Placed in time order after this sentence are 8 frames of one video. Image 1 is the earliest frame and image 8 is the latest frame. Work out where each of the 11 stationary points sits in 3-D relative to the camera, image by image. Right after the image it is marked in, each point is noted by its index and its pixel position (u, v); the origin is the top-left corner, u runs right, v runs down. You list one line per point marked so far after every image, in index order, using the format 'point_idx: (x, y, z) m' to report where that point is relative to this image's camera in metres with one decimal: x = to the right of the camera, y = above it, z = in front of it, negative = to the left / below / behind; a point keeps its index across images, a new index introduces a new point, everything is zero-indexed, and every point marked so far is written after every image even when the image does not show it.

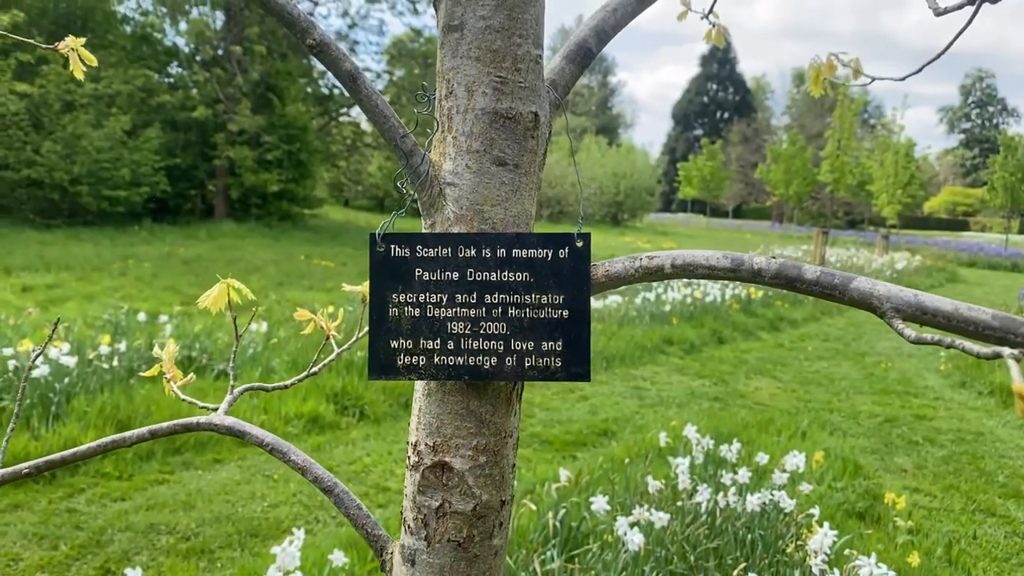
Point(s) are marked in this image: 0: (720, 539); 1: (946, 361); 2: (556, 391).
0: (+0.5, -0.6, +2.2) m
1: (+3.2, -0.5, +6.7) m
2: (+0.2, -0.6, +5.1) m
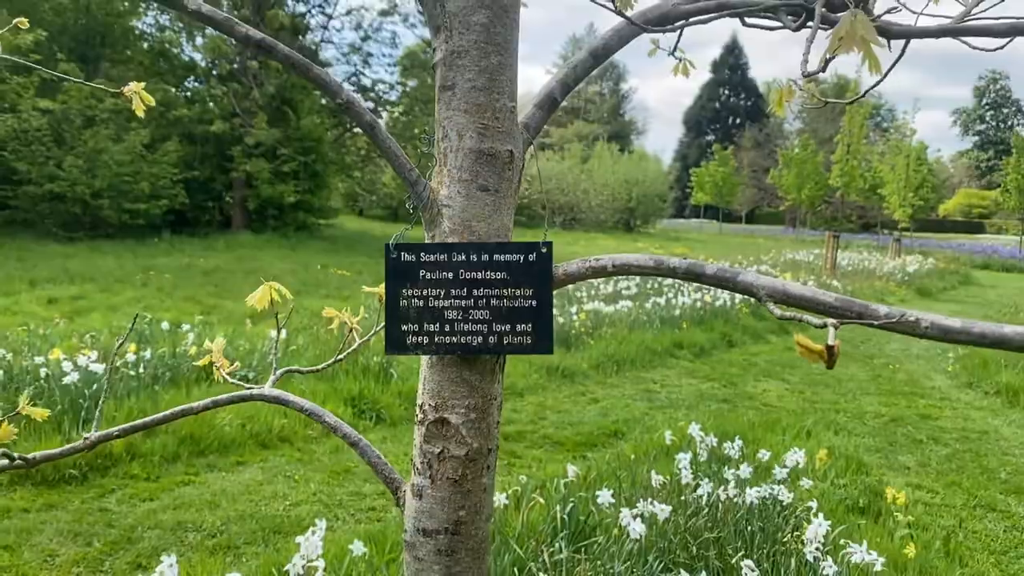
0: (+0.5, -0.6, +2.3) m
1: (+3.2, -0.5, +6.8) m
2: (+0.3, -0.6, +5.3) m
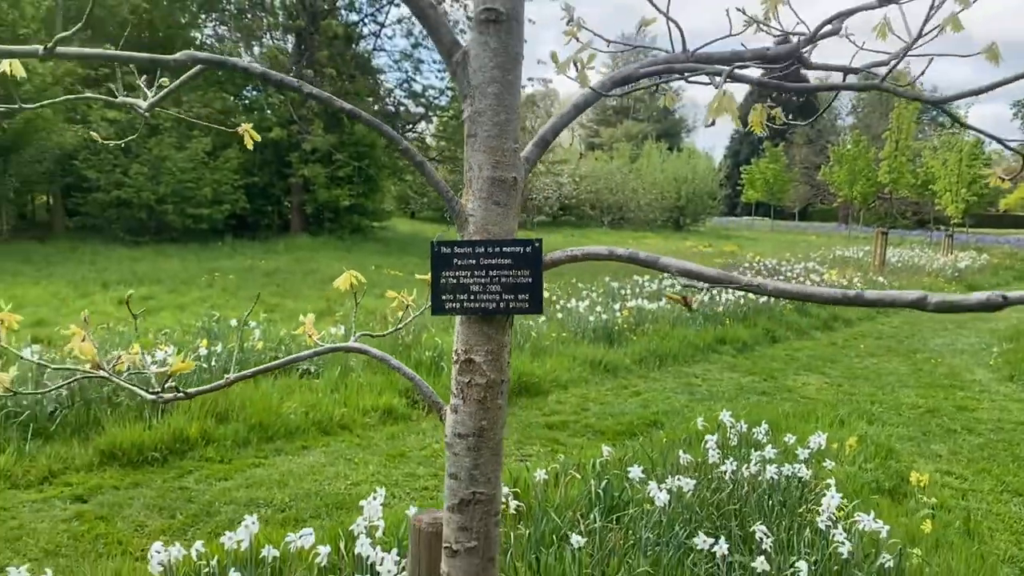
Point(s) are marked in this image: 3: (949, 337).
0: (+0.6, -0.6, +2.5) m
1: (+3.6, -0.5, +6.8) m
2: (+0.6, -0.6, +5.5) m
3: (+3.8, -0.4, +8.0) m
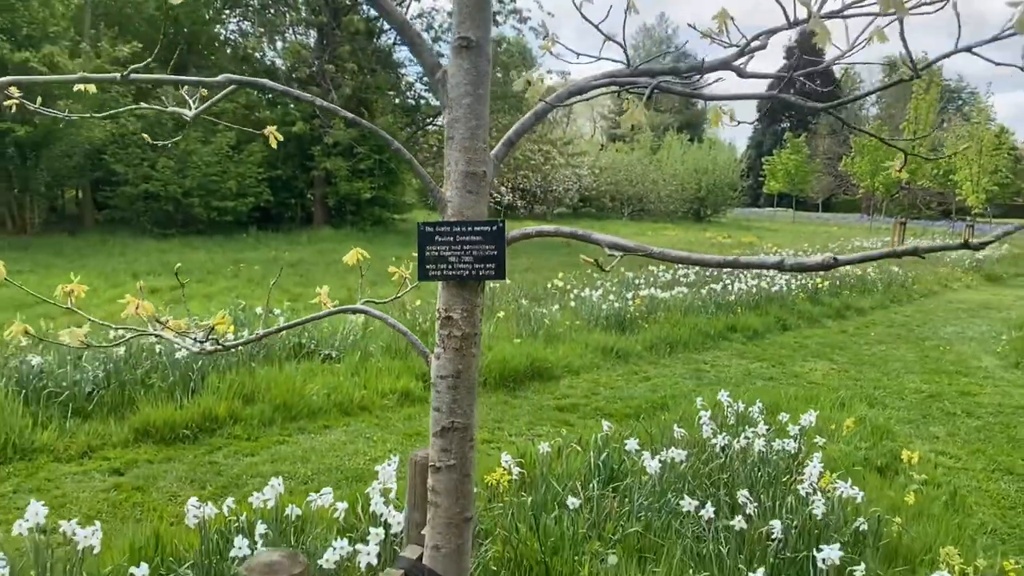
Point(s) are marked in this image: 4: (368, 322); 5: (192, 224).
0: (+0.6, -0.5, +2.7) m
1: (+3.7, -0.4, +6.9) m
2: (+0.7, -0.5, +5.7) m
3: (+4.0, -0.3, +8.1) m
4: (-0.9, -0.2, +5.7) m
5: (-4.9, +1.0, +14.2) m
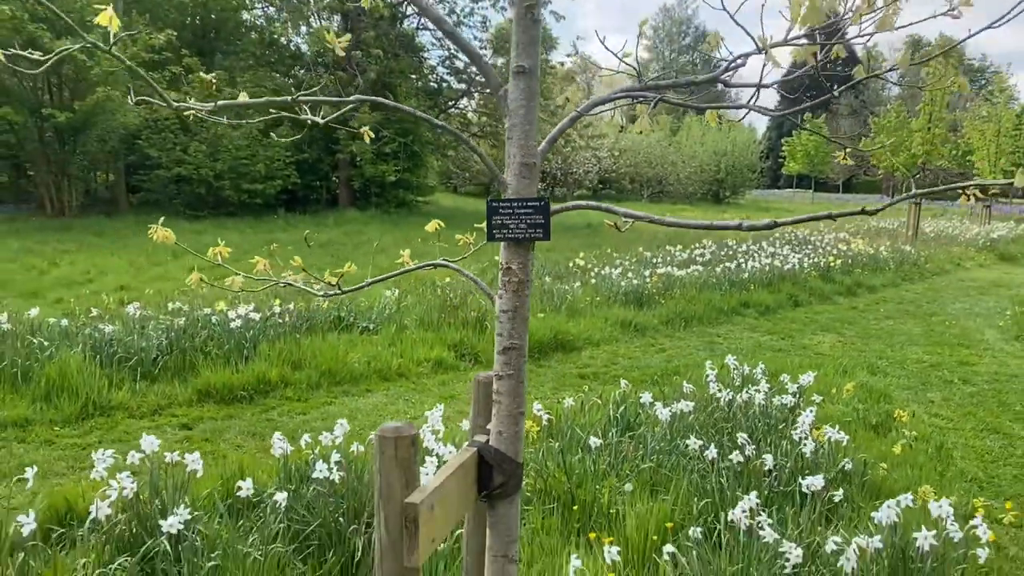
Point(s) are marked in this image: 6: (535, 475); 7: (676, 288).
0: (+0.7, -0.4, +3.1) m
1: (+3.9, -0.2, +7.2) m
2: (+0.8, -0.4, +6.0) m
3: (+4.2, -0.1, +8.4) m
4: (-0.7, -0.1, +6.1) m
5: (-4.6, +1.3, +14.7) m
6: (+0.1, -0.5, +2.7) m
7: (+1.3, 0.0, +7.2) m
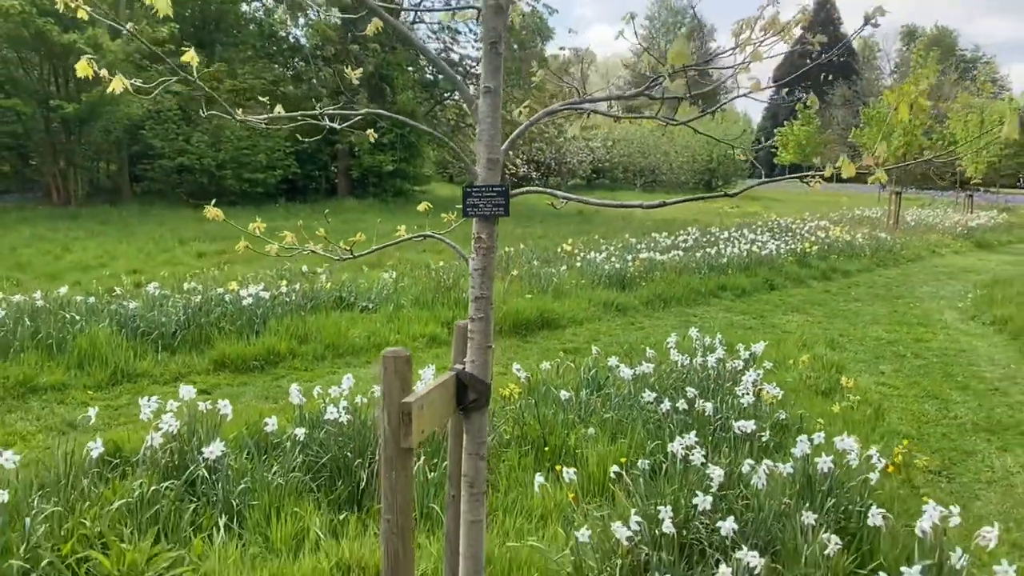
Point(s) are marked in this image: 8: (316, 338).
0: (+0.7, -0.4, +3.5) m
1: (+3.8, -0.1, +7.7) m
2: (+0.8, -0.2, +6.5) m
3: (+4.1, 0.0, +8.9) m
4: (-0.8, +0.1, +6.5) m
5: (-4.7, +1.5, +15.1) m
6: (0.0, -0.5, +3.2) m
7: (+1.2, +0.1, +7.7) m
8: (-1.1, -0.3, +5.2) m
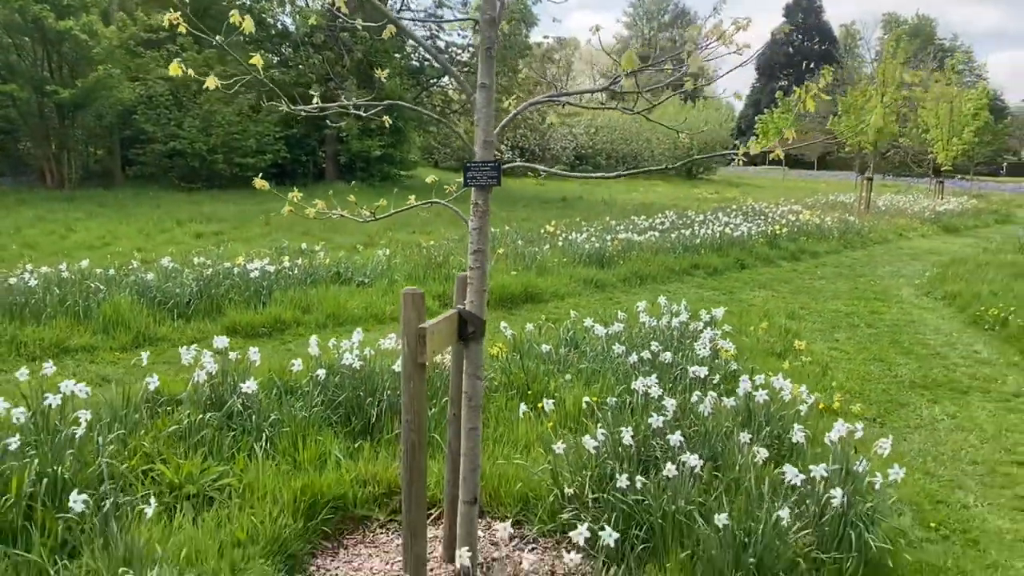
0: (+0.6, -0.2, +4.0) m
1: (+3.7, +0.1, +8.2) m
2: (+0.7, -0.1, +7.0) m
3: (+3.9, +0.2, +9.4) m
4: (-0.9, +0.2, +6.9) m
5: (-5.0, +1.8, +15.5) m
6: (0.0, -0.3, +3.6) m
7: (+1.1, +0.3, +8.2) m
8: (-1.2, -0.1, +5.6) m
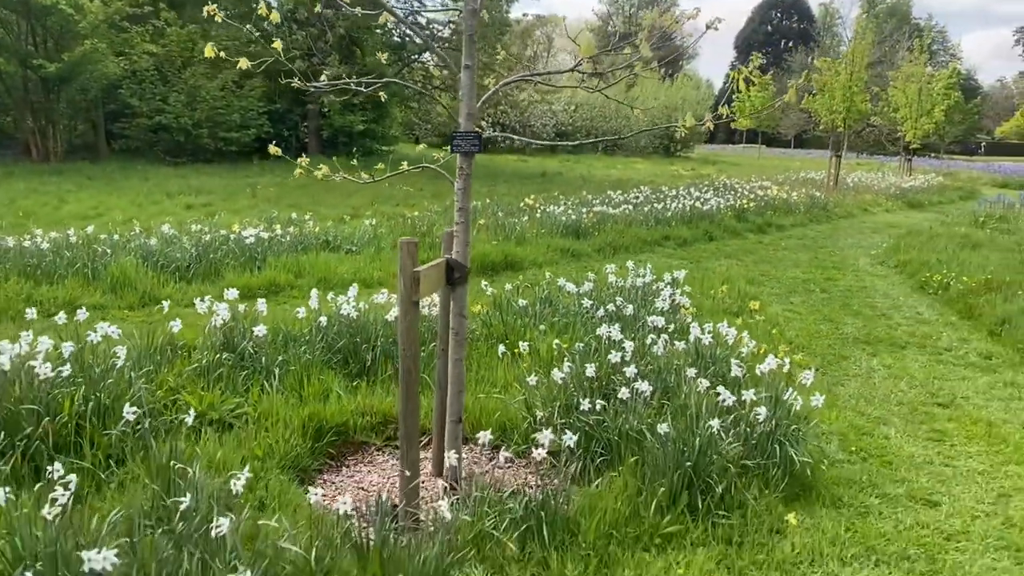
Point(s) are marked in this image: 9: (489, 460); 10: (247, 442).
0: (+0.5, 0.0, +4.4) m
1: (+3.5, +0.4, +8.7) m
2: (+0.5, +0.2, +7.4) m
3: (+3.7, +0.5, +9.9) m
4: (-1.1, +0.5, +7.3) m
5: (-5.3, +2.3, +15.7) m
6: (-0.1, -0.2, +4.1) m
7: (+0.9, +0.6, +8.6) m
8: (-1.3, +0.1, +6.0) m
9: (-0.1, -0.5, +2.9) m
10: (-0.8, -0.5, +2.8) m
